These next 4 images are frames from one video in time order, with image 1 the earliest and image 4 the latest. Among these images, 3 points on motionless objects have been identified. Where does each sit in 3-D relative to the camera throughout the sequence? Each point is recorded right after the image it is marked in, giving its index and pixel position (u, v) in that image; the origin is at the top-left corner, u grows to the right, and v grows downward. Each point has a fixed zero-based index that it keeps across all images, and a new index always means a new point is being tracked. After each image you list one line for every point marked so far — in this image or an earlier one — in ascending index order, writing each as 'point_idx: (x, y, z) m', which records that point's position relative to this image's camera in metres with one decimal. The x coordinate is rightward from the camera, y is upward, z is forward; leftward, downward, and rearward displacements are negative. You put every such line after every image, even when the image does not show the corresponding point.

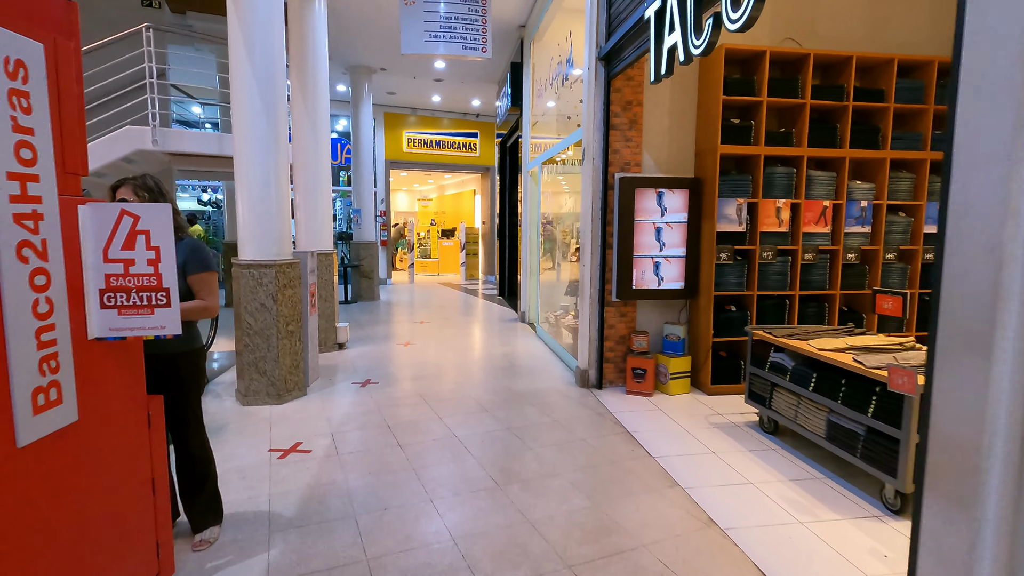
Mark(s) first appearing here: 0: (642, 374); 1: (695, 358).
0: (+1.0, -0.7, +4.2) m
1: (+1.5, -0.6, +4.3) m
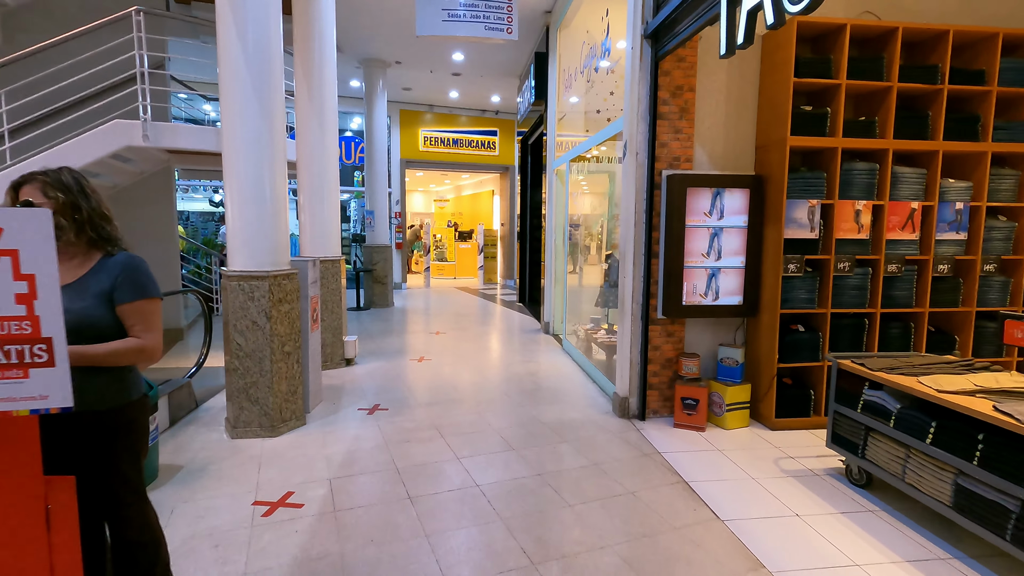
0: (+1.2, -0.8, +3.6) m
1: (+1.7, -0.7, +3.7) m
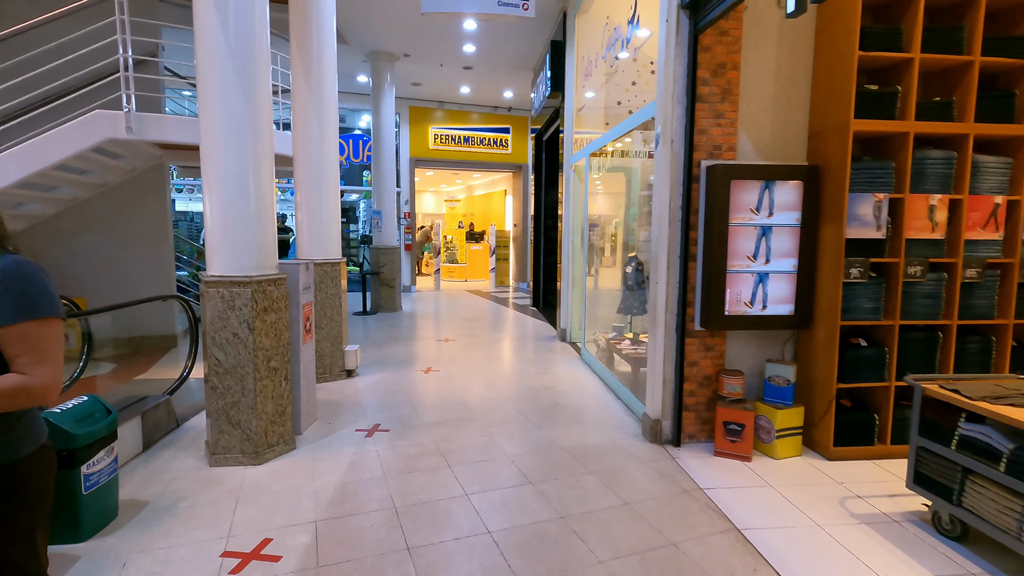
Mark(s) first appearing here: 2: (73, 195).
0: (+1.3, -0.8, +3.1) m
1: (+1.8, -0.7, +3.2) m
2: (-4.4, +0.9, +5.4) m
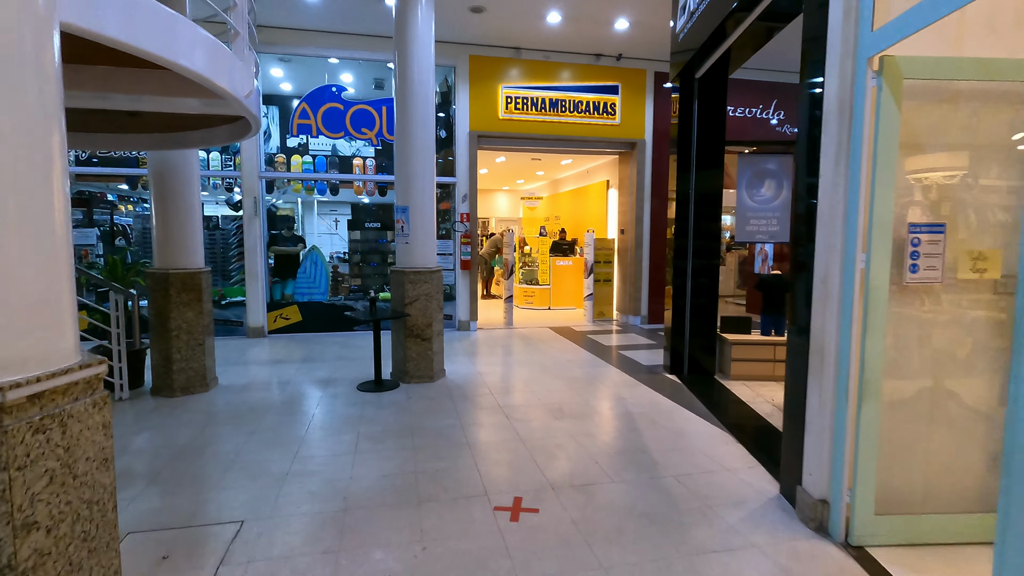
0: (+1.6, -1.3, -1.0) m
1: (+2.1, -1.2, -0.9) m
2: (-3.7, +0.5, +2.1) m
